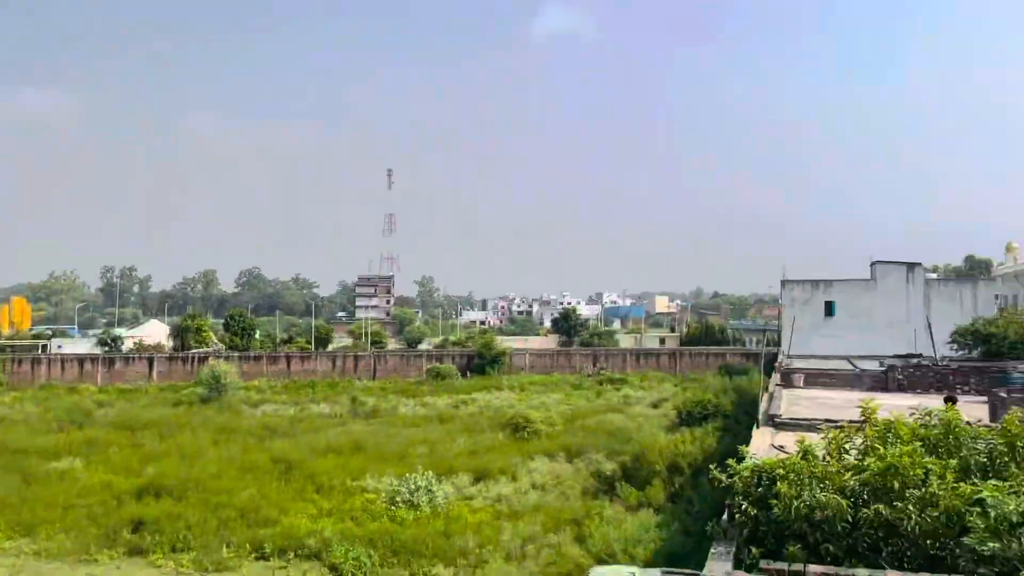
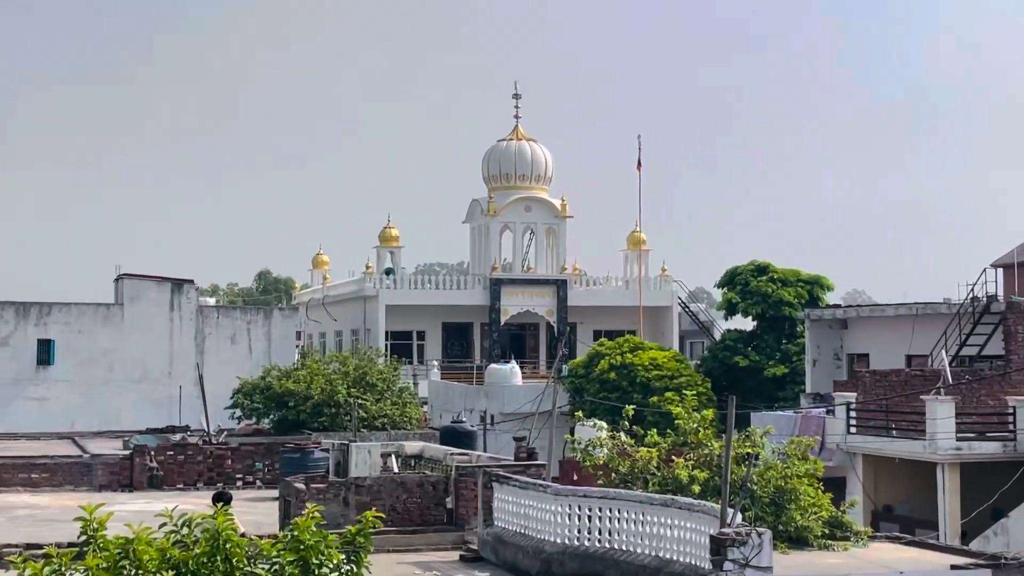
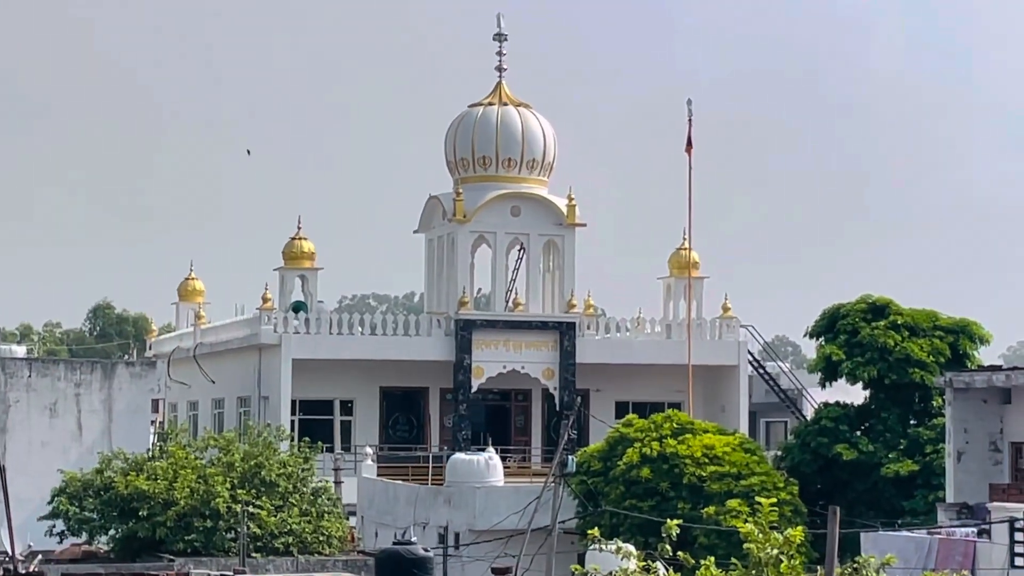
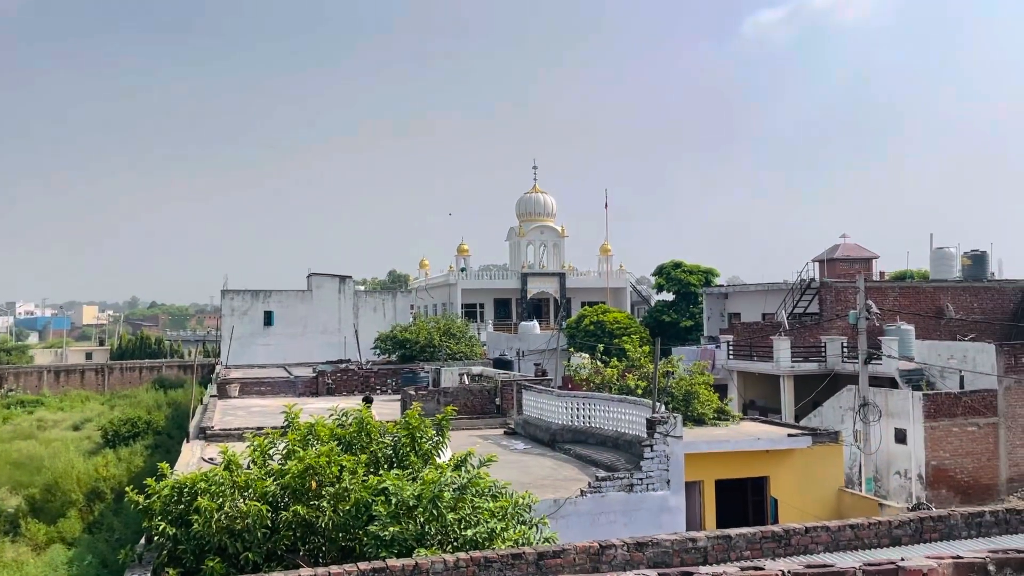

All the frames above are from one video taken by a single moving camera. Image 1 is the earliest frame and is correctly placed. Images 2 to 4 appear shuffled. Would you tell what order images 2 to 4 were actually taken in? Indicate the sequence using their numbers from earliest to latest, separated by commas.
4, 2, 3
